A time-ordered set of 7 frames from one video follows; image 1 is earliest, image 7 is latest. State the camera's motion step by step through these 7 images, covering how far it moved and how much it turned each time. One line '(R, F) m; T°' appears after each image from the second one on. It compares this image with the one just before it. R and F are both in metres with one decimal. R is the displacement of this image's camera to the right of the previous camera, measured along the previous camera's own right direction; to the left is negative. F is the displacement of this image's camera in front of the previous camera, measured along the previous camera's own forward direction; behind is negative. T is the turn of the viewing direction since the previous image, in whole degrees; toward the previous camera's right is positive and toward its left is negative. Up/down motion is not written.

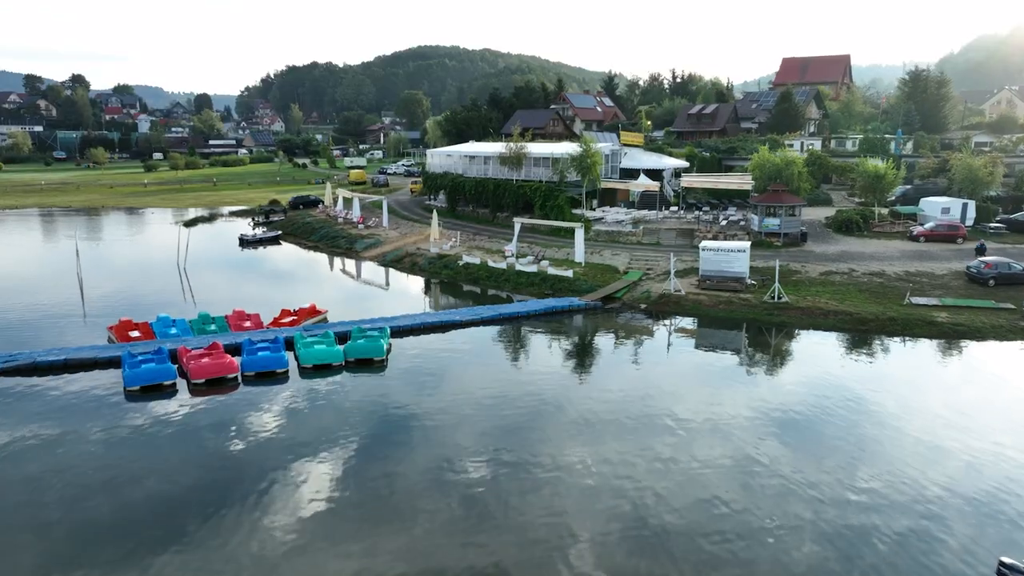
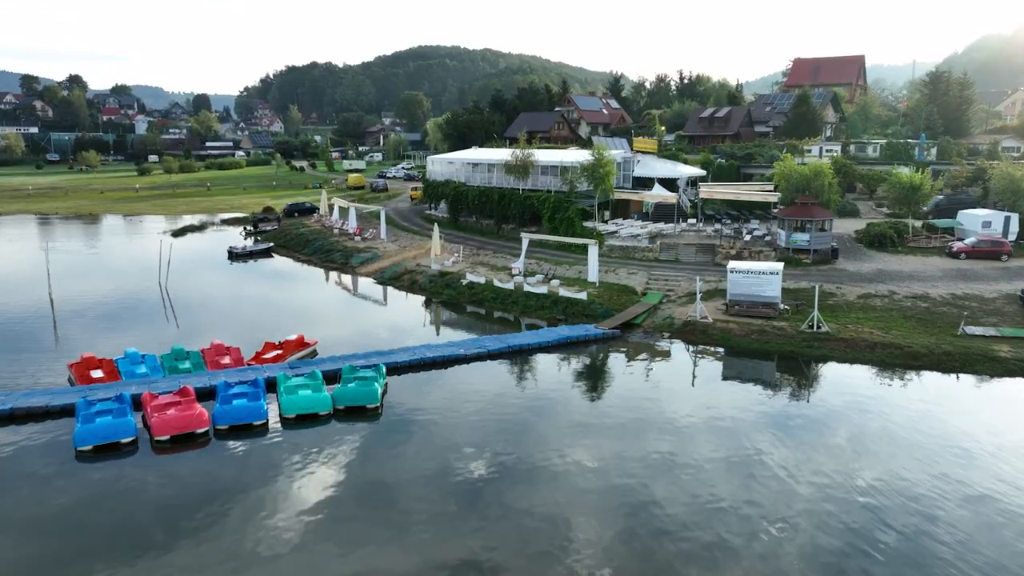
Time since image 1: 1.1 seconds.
(-0.4, +3.3) m; 0°
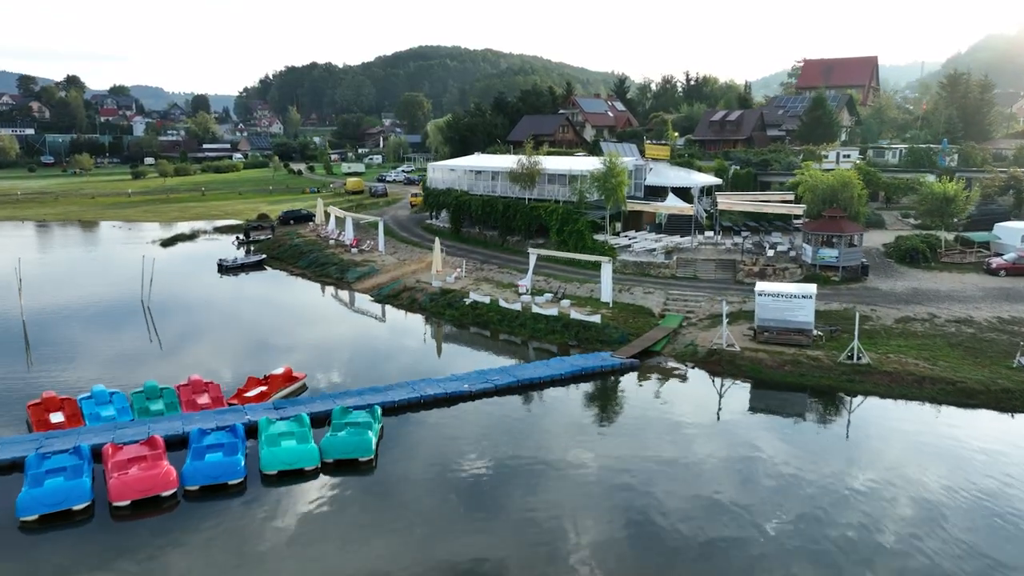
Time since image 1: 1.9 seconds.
(-0.3, +2.8) m; 0°
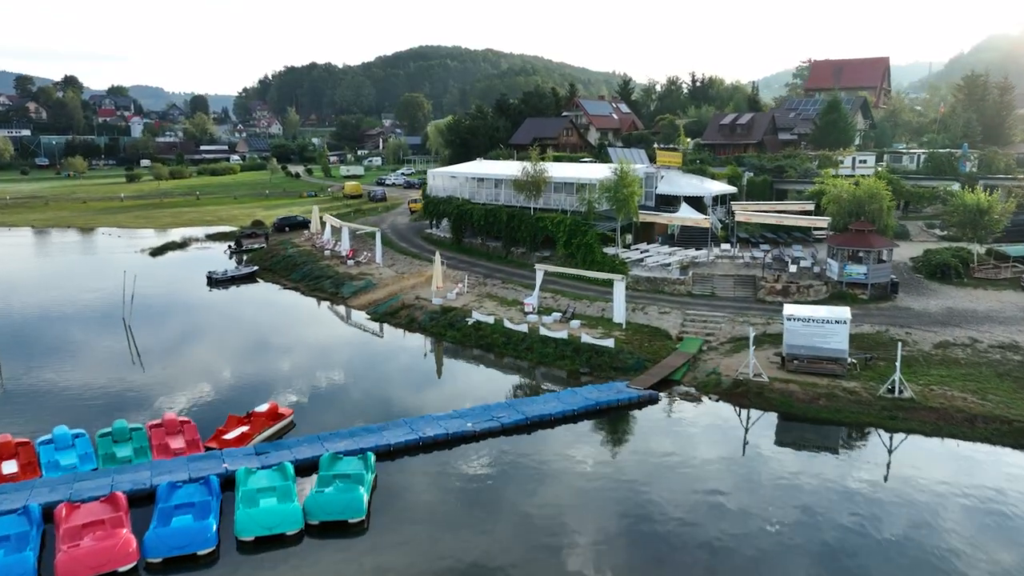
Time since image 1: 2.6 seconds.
(-0.2, +2.5) m; 0°
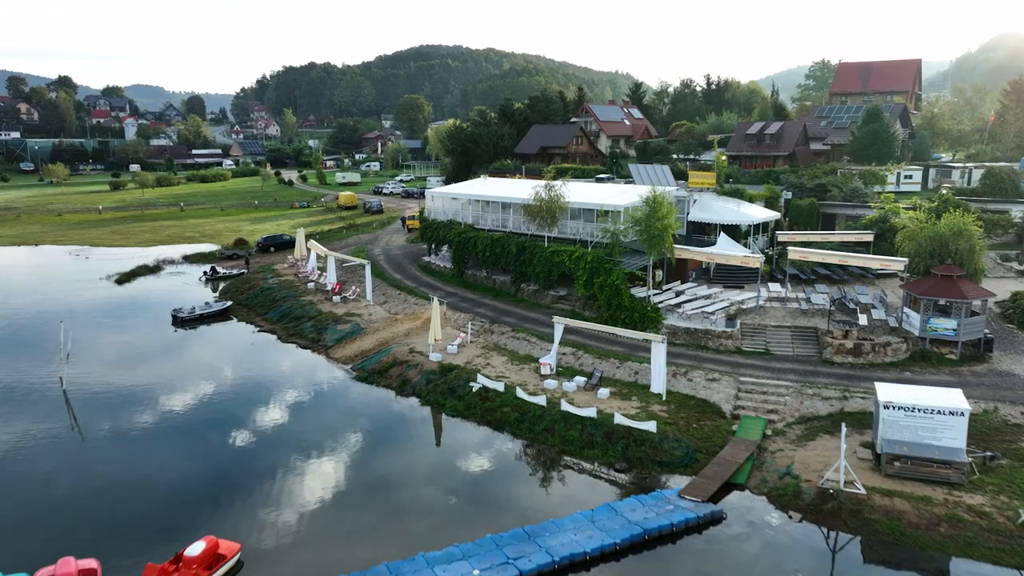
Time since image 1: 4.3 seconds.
(-0.5, +6.3) m; 0°
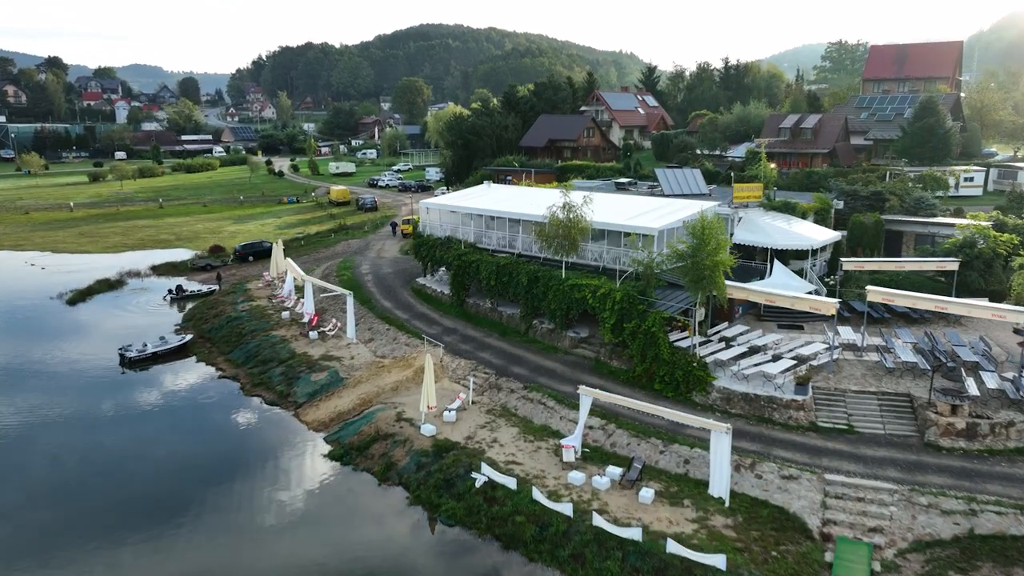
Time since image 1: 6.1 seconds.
(-0.4, +6.7) m; 0°
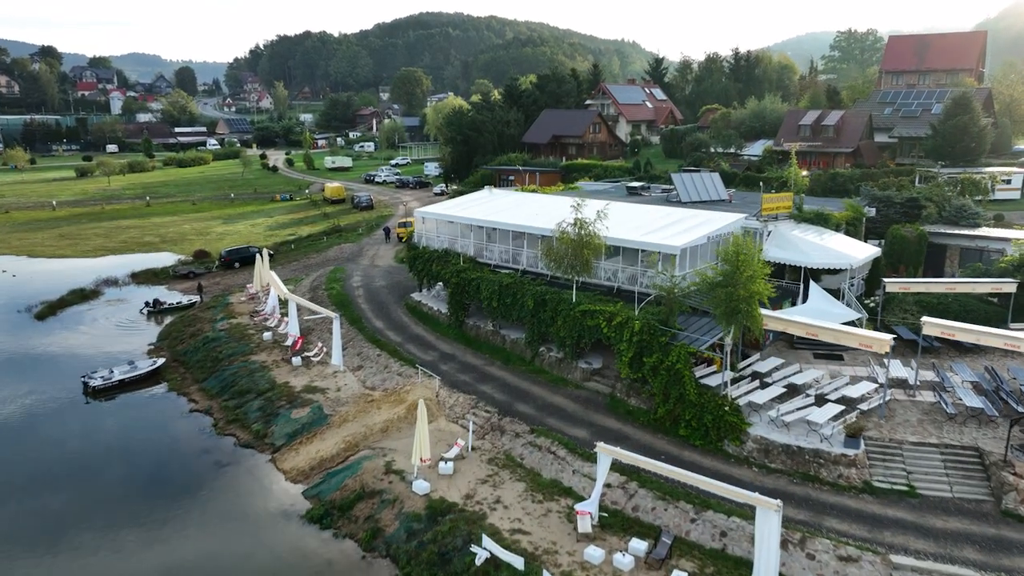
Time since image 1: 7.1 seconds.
(-0.1, +3.5) m; 0°
